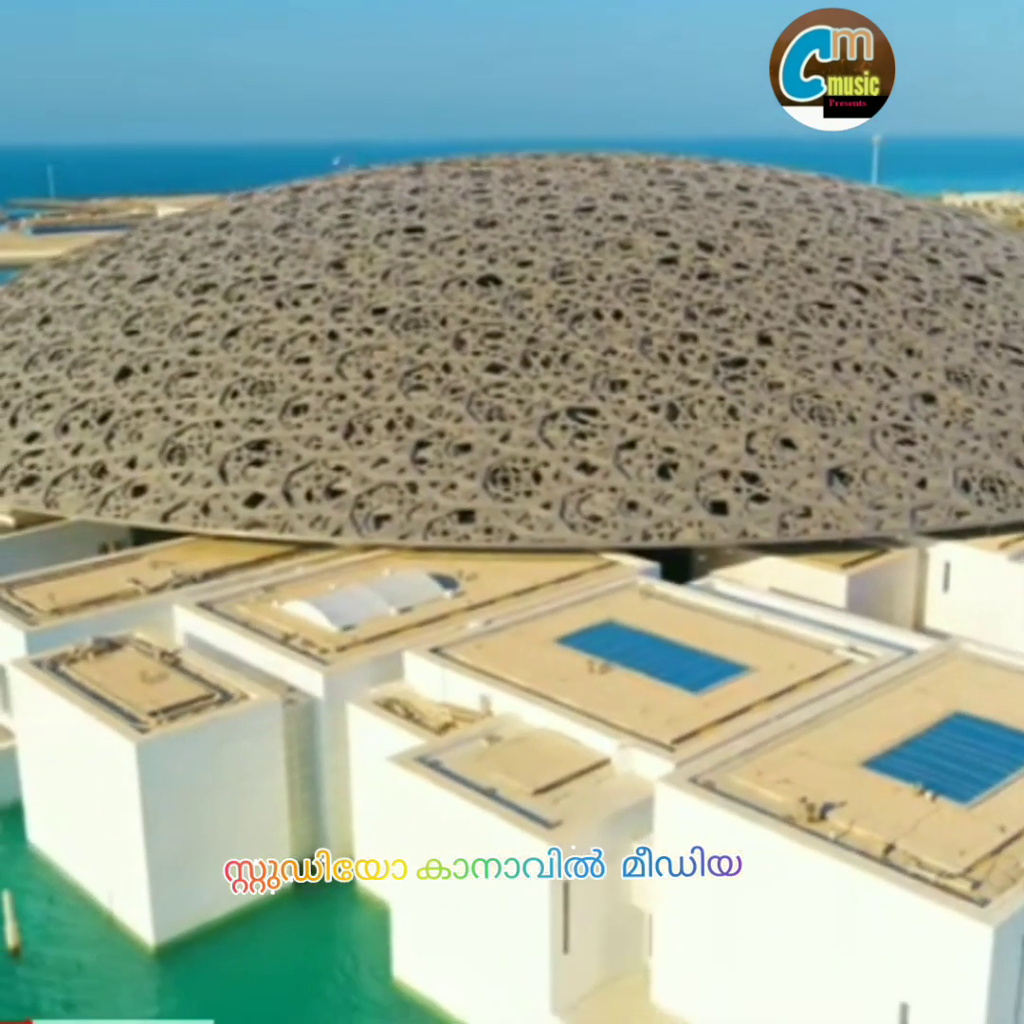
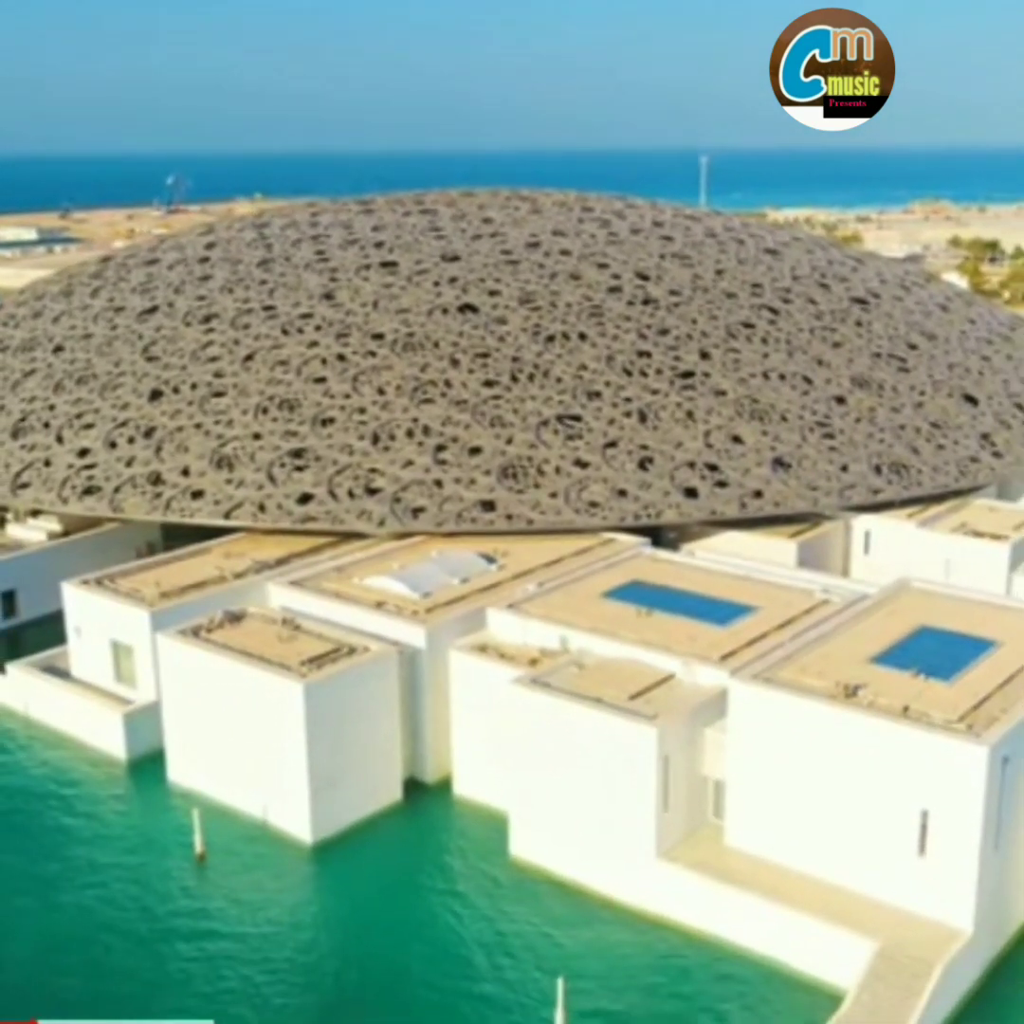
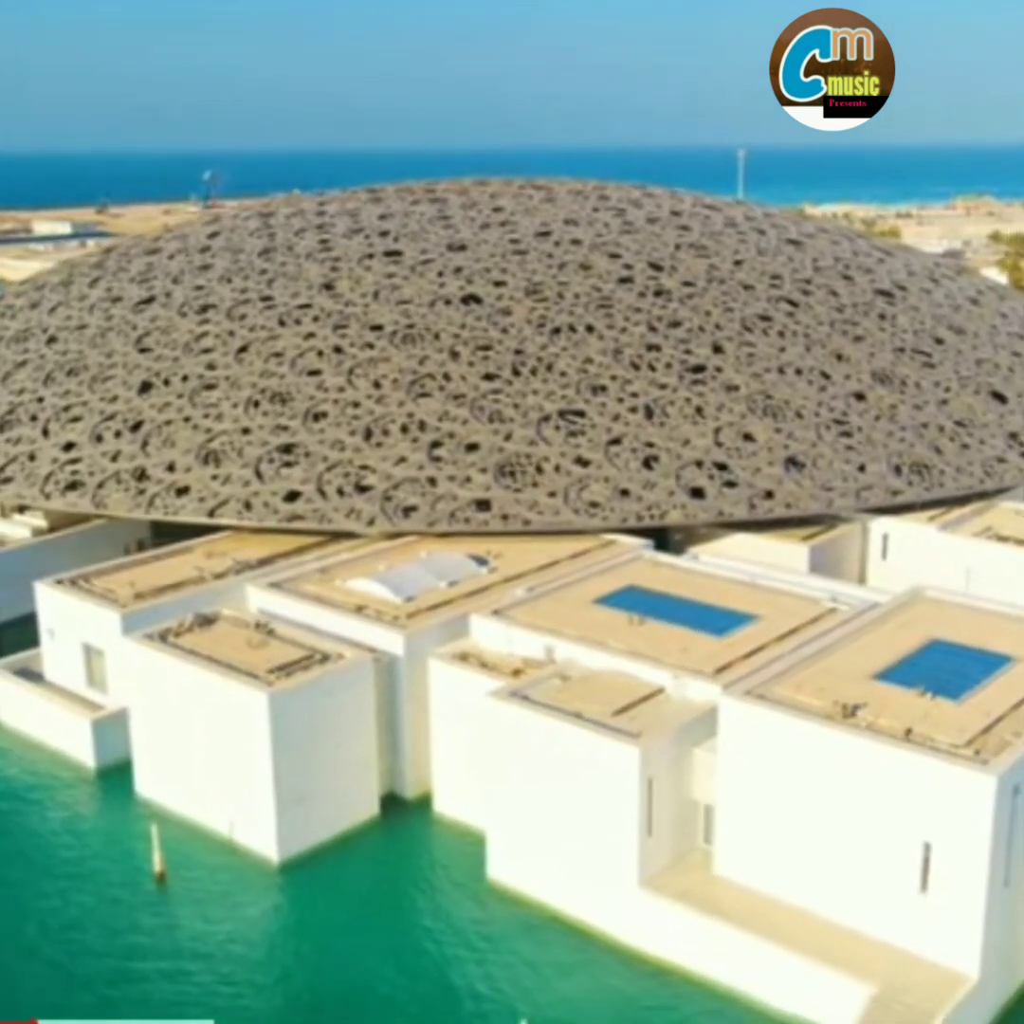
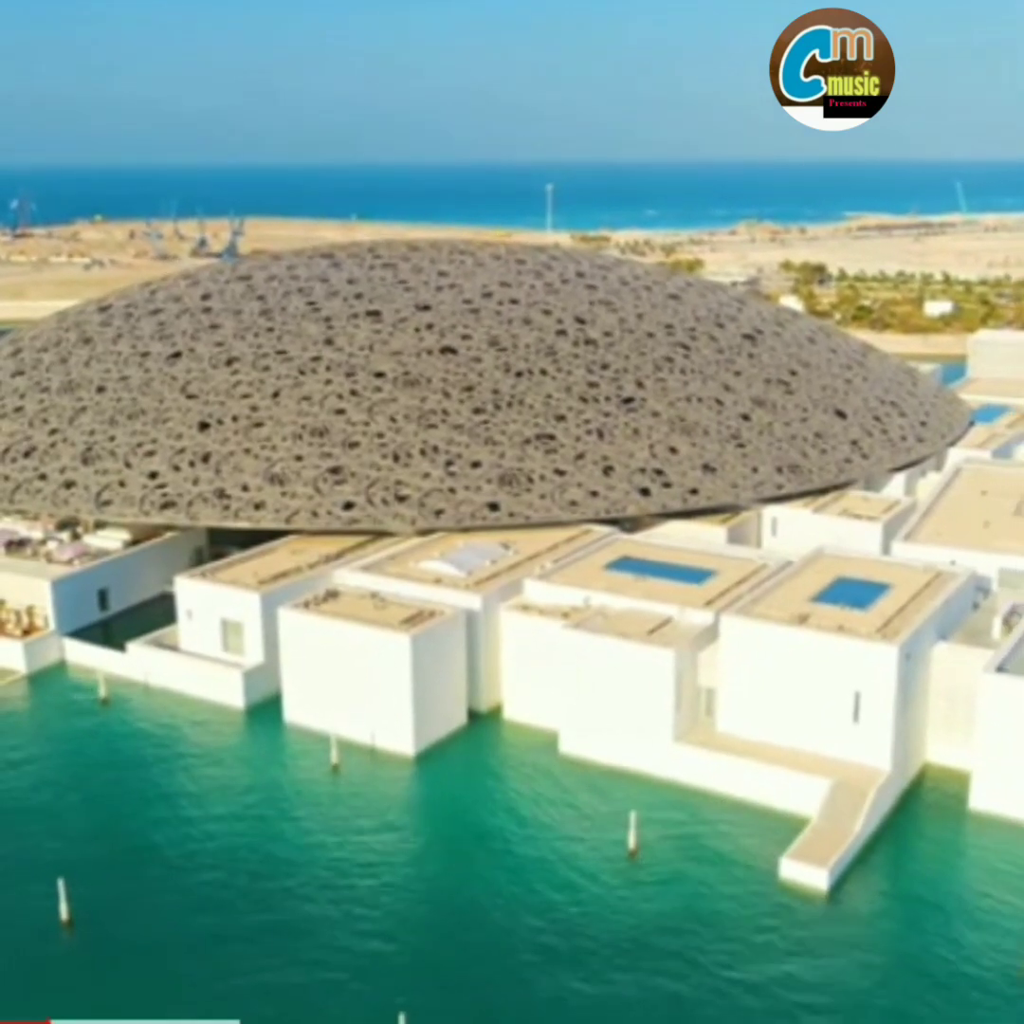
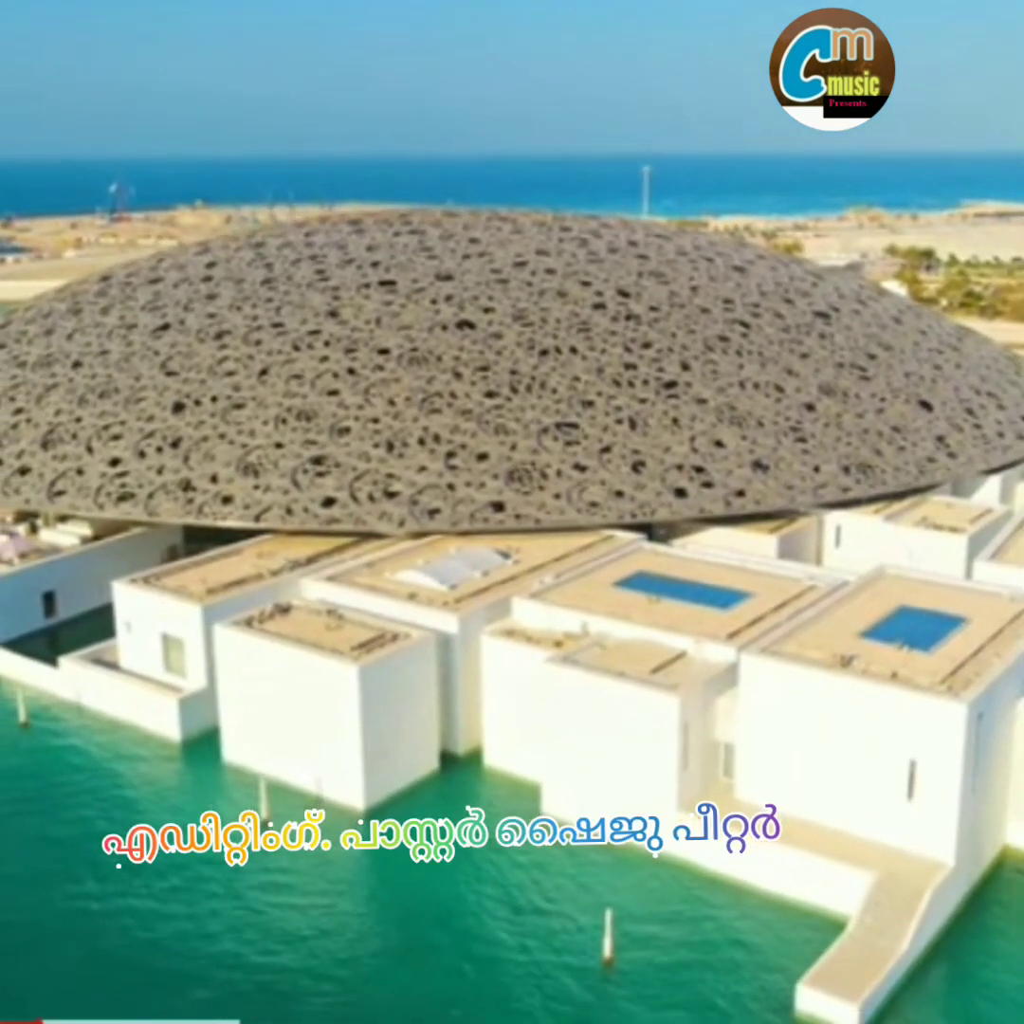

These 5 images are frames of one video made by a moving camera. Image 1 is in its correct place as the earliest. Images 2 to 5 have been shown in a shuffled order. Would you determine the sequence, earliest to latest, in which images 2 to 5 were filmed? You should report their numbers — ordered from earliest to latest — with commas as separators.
3, 2, 5, 4
